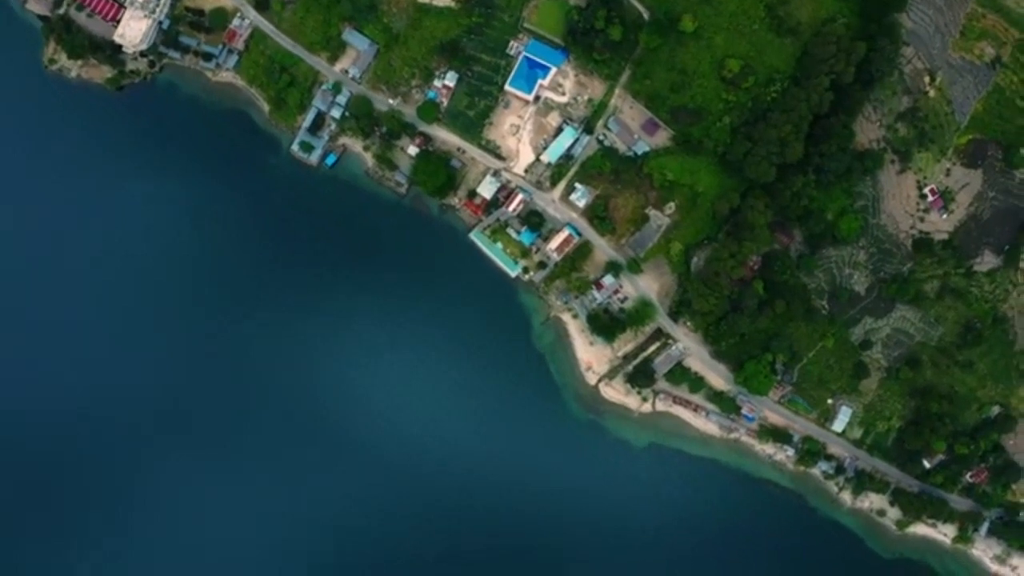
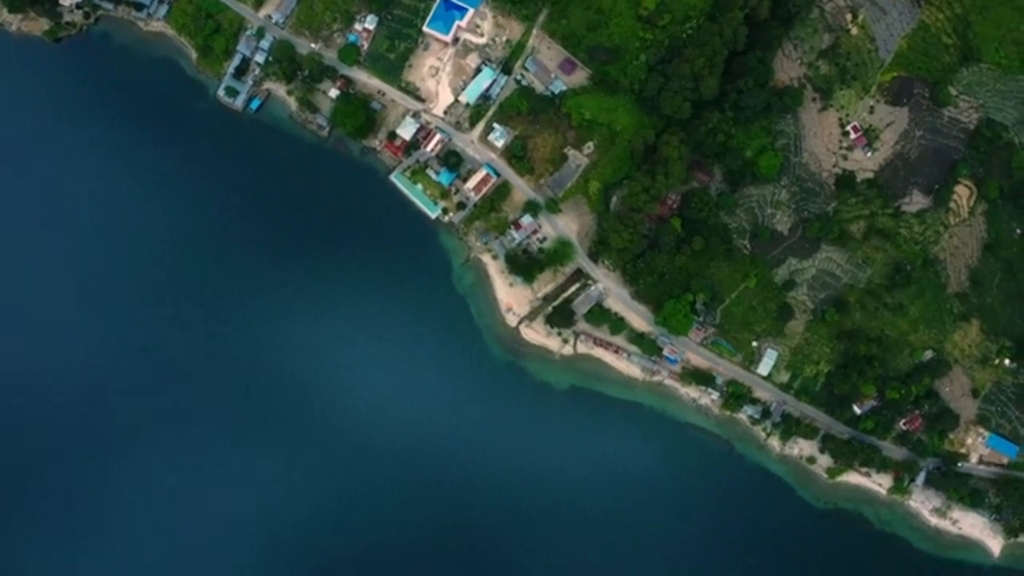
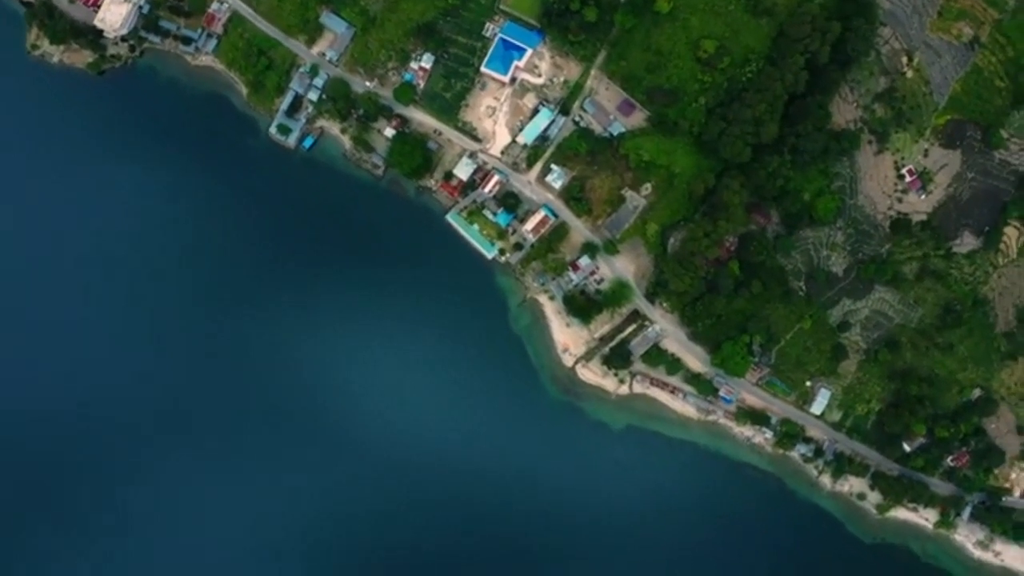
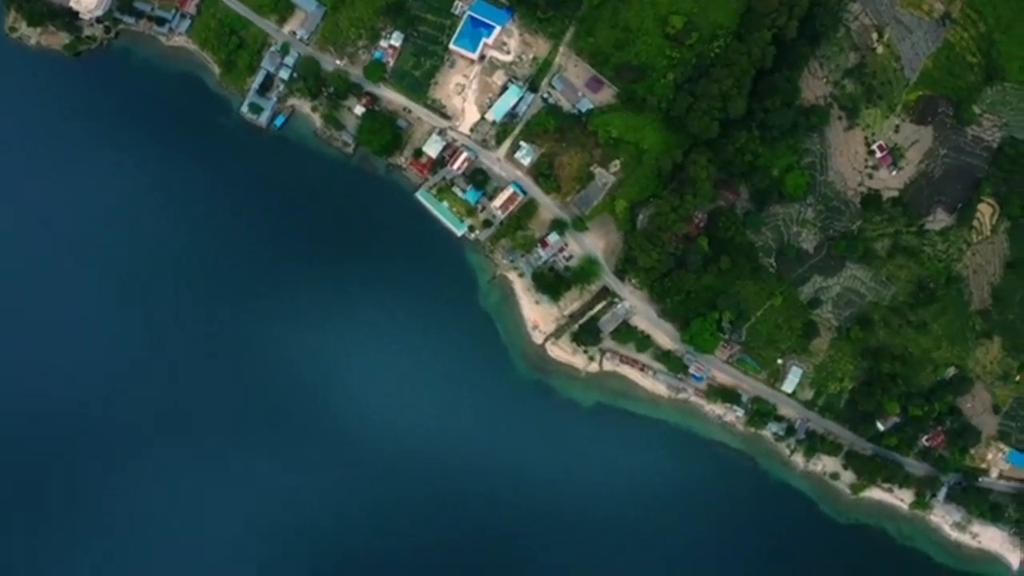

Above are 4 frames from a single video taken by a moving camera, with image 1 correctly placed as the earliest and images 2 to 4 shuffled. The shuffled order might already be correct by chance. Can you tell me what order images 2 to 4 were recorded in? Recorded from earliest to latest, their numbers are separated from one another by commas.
3, 4, 2
